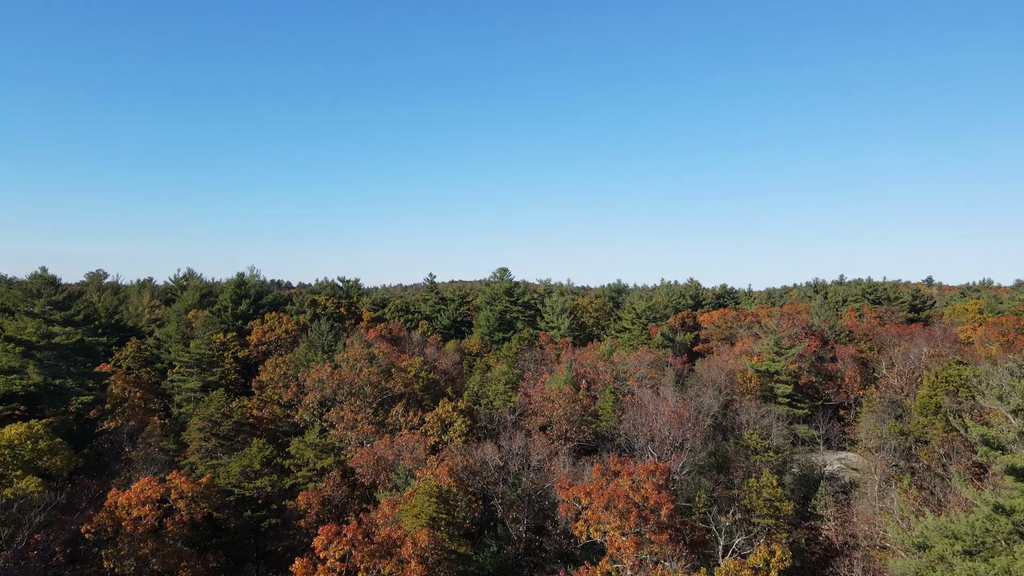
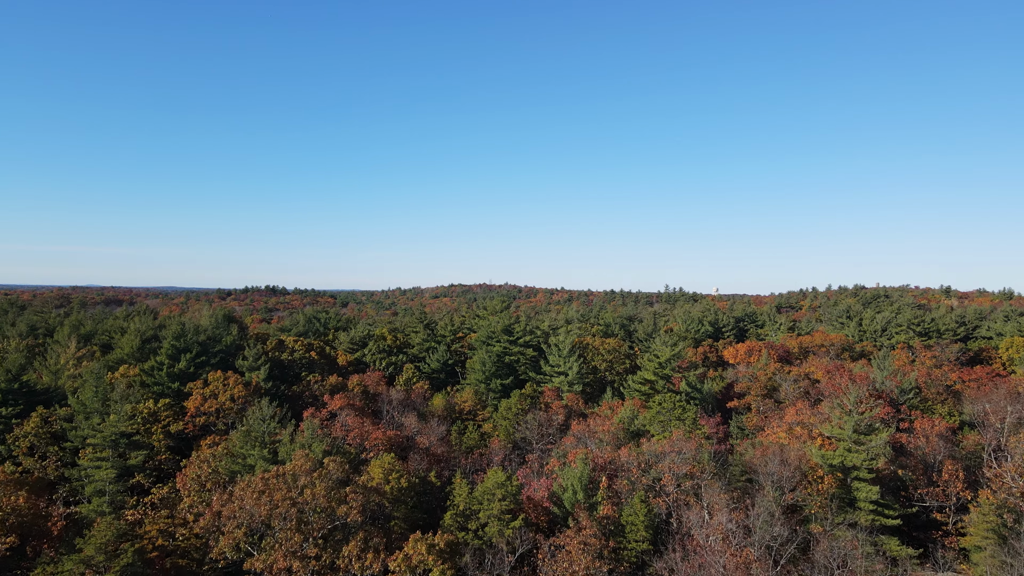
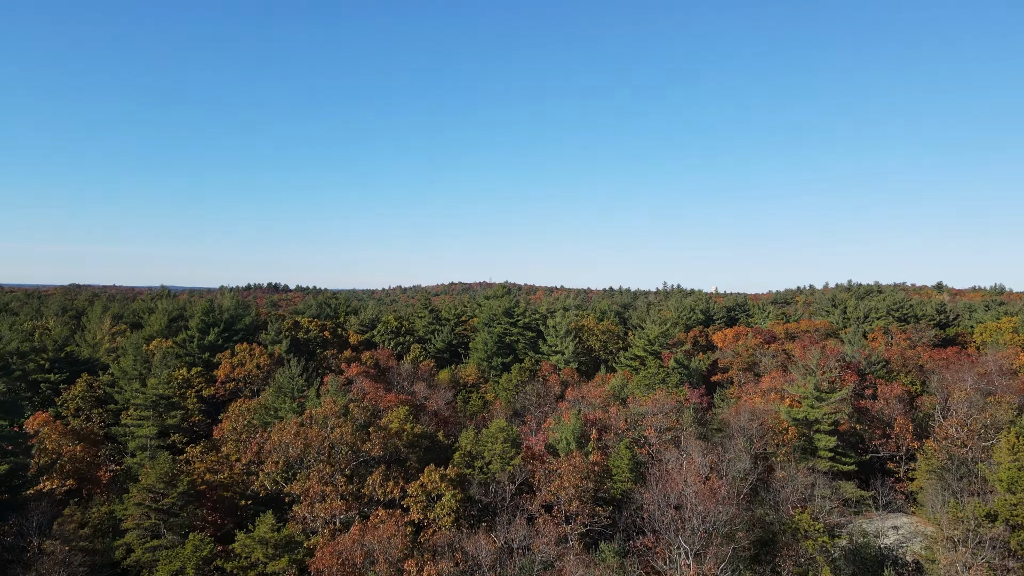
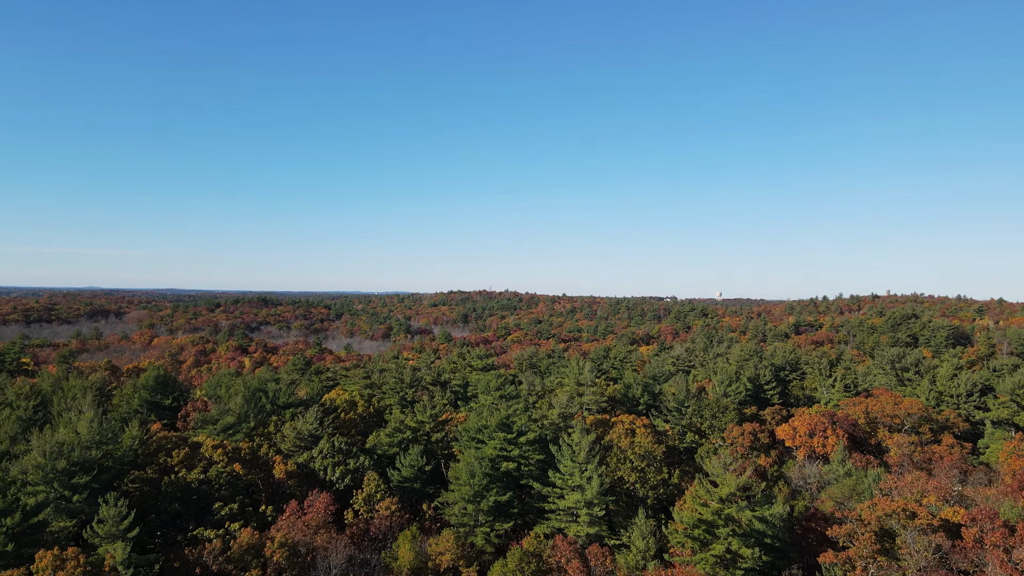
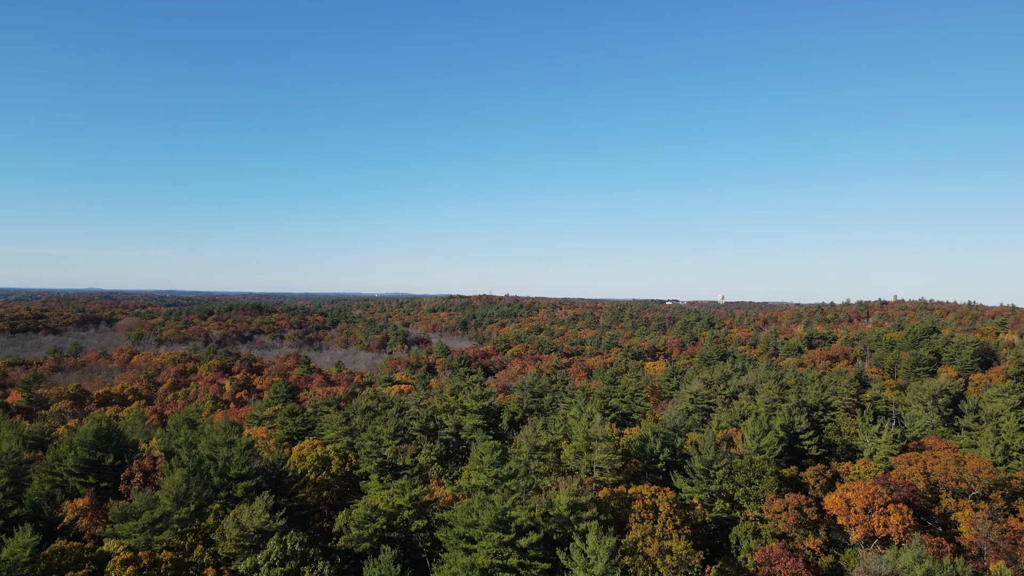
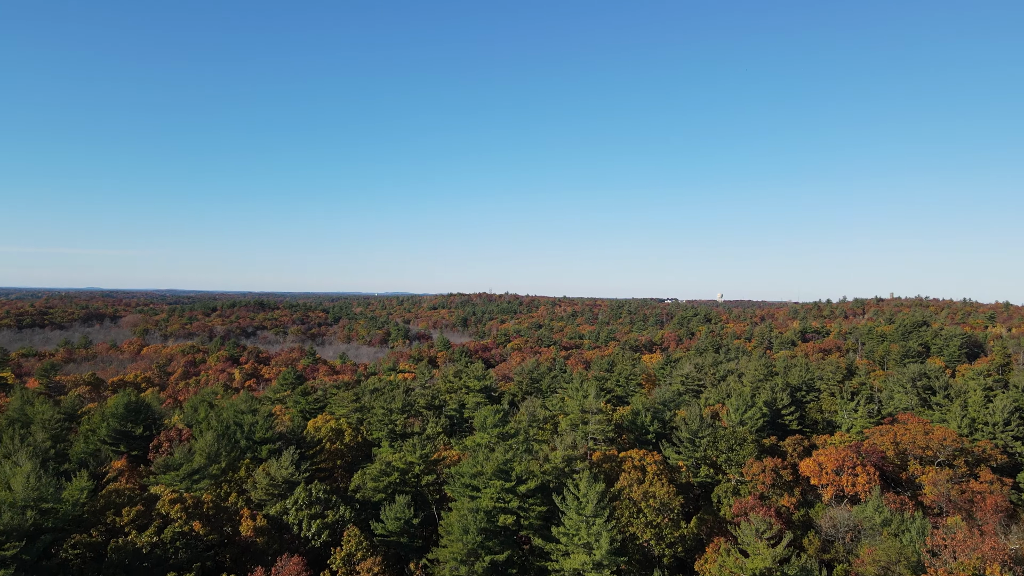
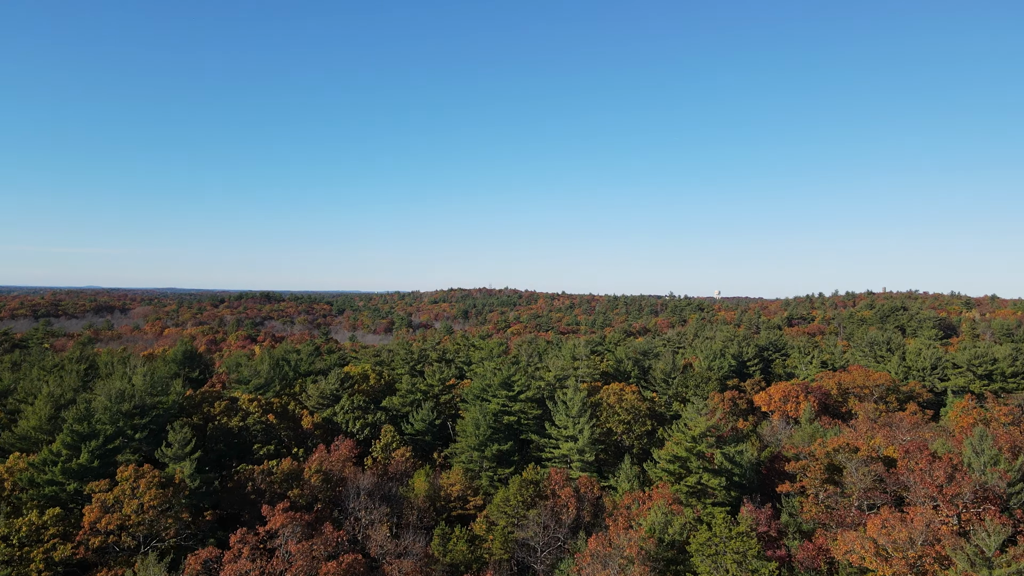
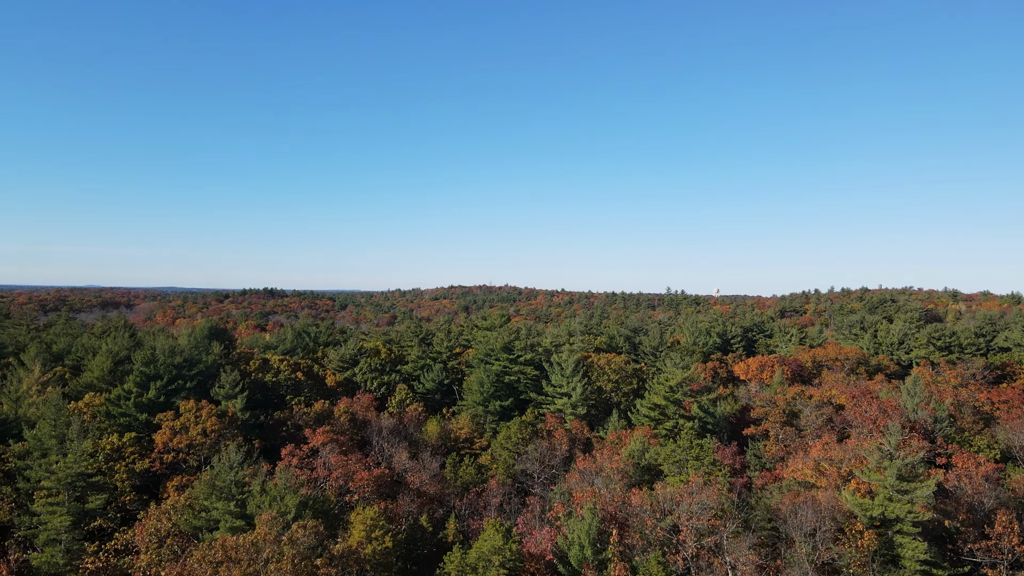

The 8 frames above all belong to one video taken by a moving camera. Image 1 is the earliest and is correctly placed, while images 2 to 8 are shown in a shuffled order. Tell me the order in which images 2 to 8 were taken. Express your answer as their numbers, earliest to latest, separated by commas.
3, 2, 8, 7, 4, 6, 5
